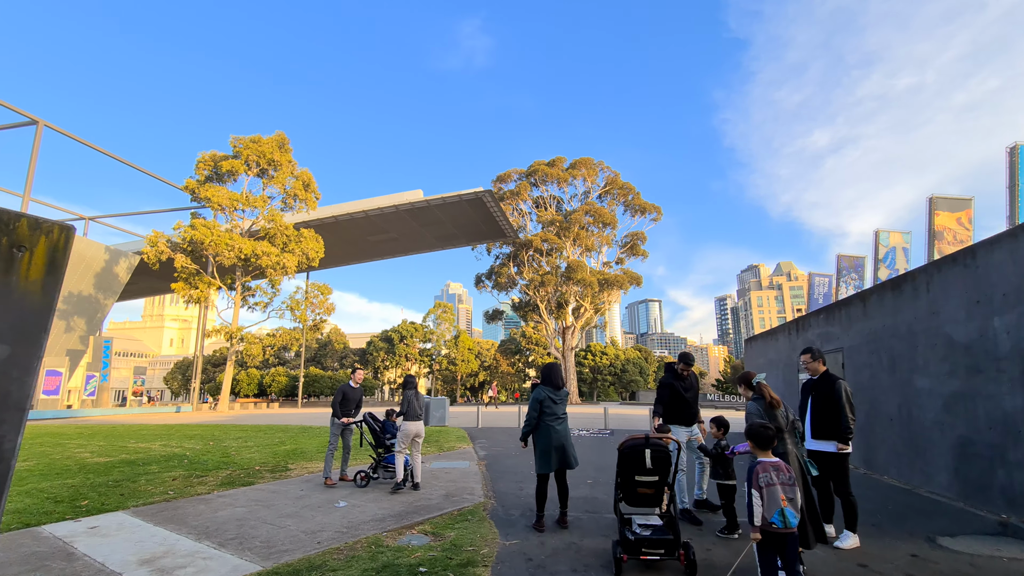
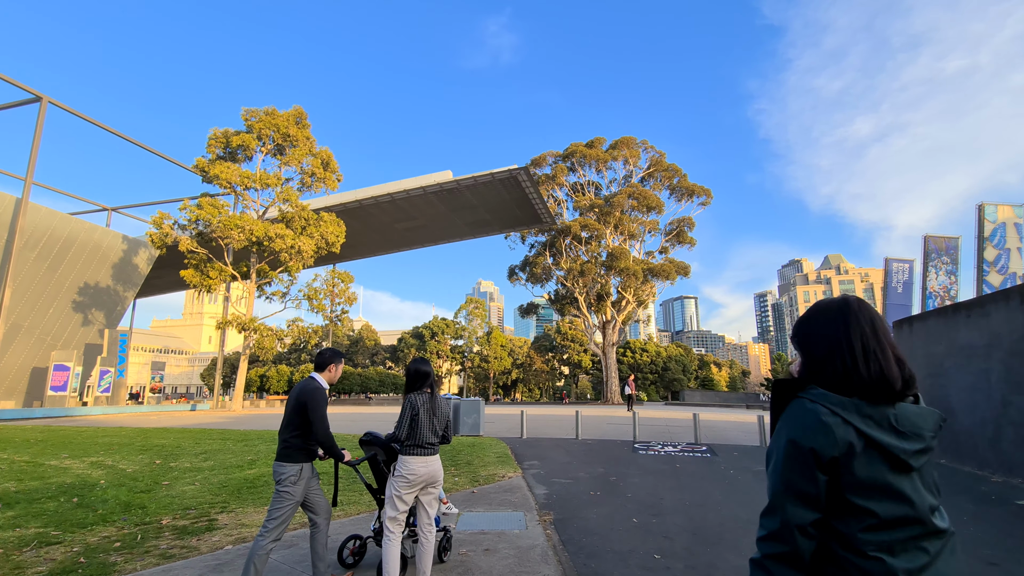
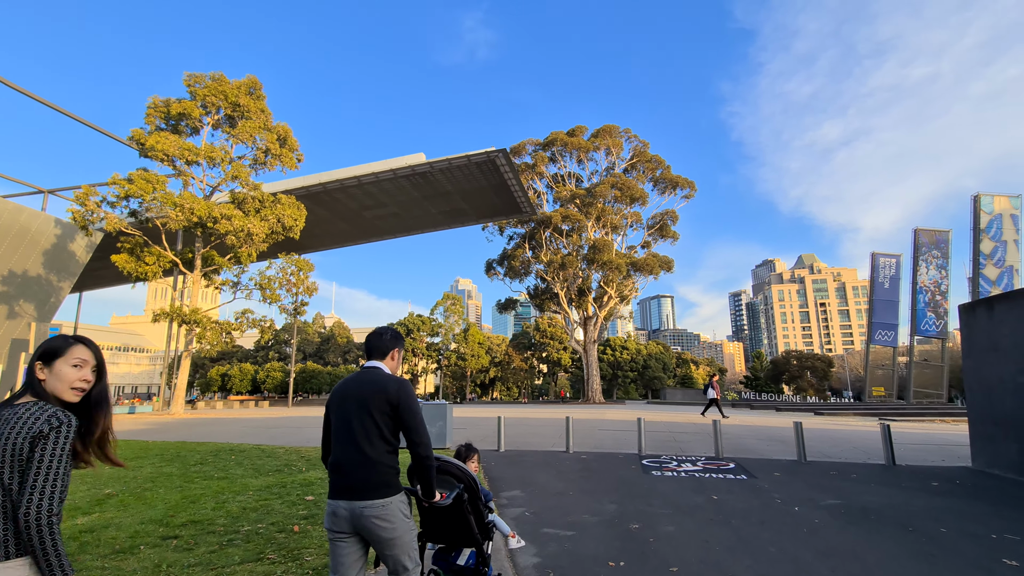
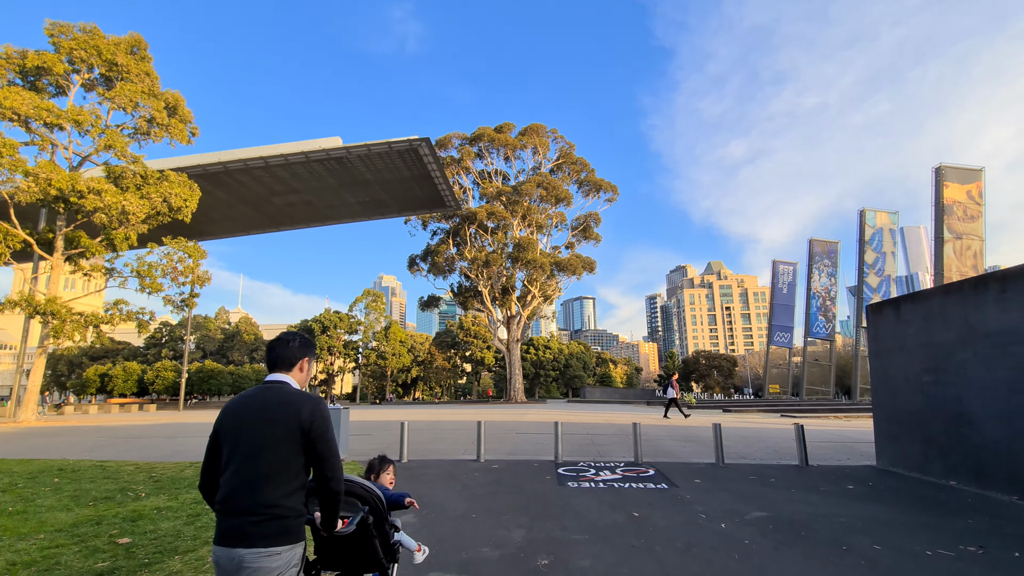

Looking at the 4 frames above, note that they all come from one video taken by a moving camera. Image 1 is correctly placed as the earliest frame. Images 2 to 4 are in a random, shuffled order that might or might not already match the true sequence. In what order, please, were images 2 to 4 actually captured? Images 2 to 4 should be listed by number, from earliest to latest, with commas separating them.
2, 3, 4
